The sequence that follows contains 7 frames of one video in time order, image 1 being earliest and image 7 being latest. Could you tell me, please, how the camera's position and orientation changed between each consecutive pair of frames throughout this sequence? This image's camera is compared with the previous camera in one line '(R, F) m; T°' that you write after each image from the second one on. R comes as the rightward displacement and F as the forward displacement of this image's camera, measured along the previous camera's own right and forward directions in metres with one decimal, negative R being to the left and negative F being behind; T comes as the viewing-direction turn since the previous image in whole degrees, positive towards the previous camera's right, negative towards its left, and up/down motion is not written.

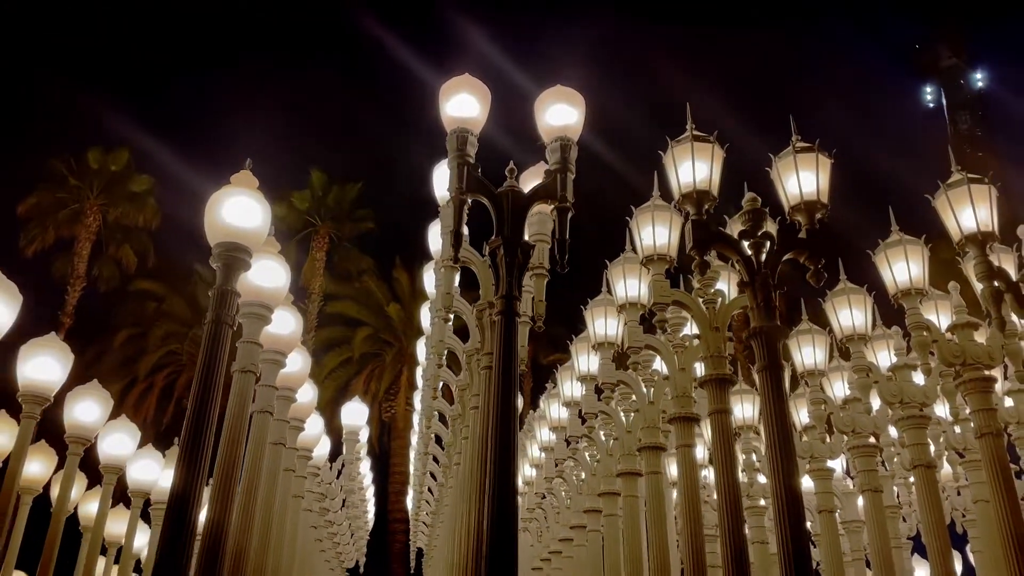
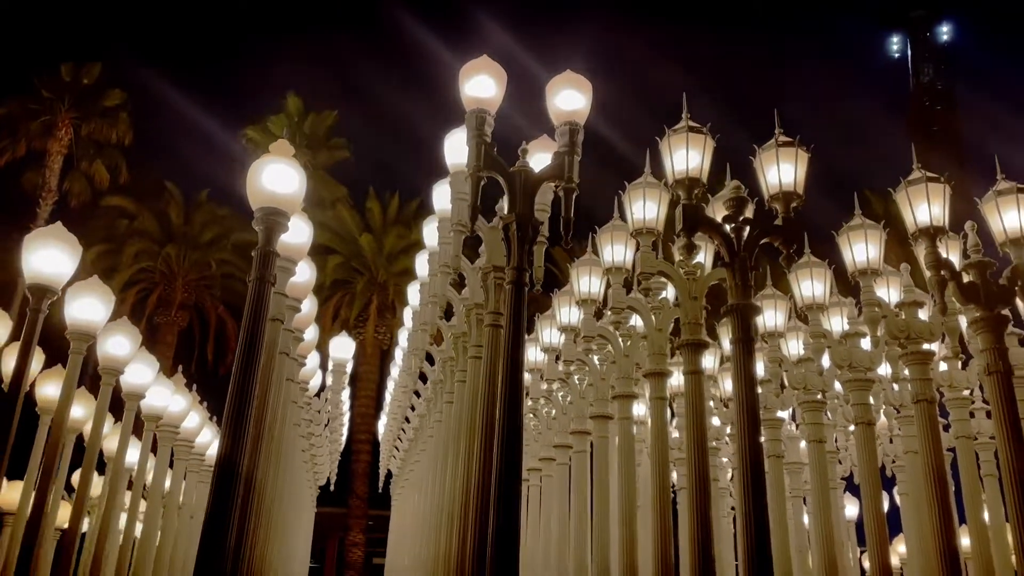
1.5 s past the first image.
(-0.4, -0.8) m; +3°
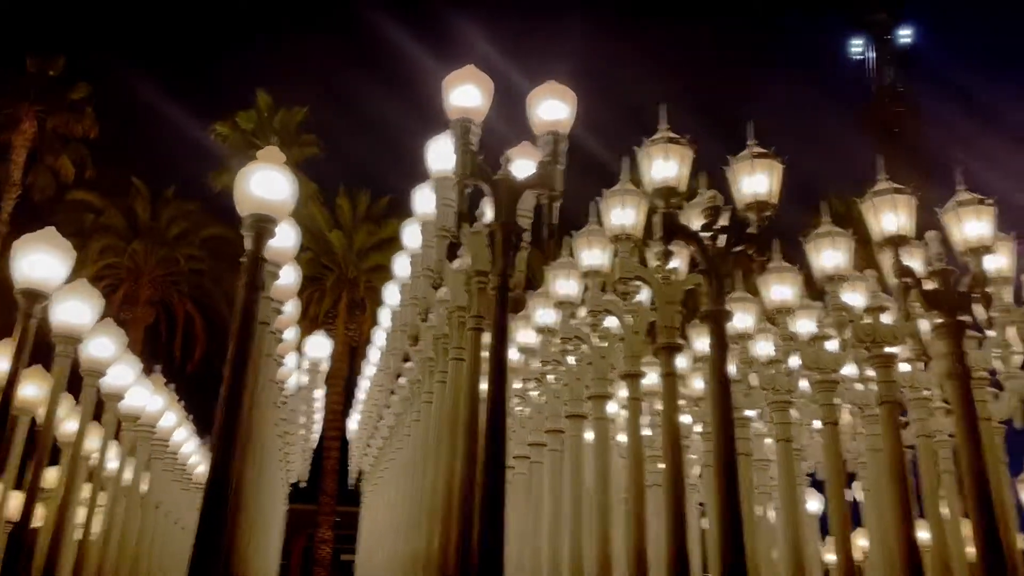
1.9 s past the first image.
(-0.2, -0.2) m; +2°
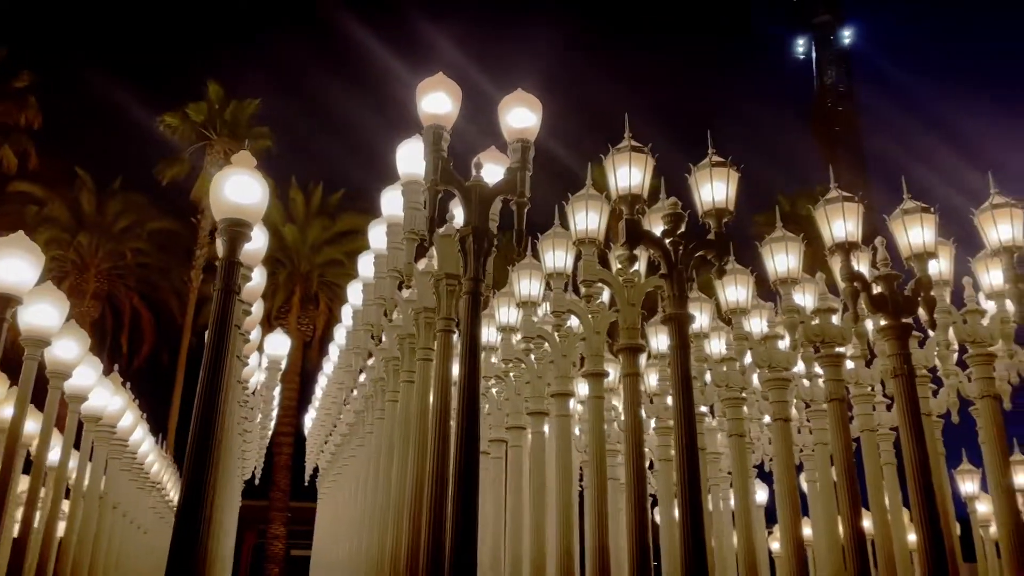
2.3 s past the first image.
(-0.2, -0.2) m; +3°
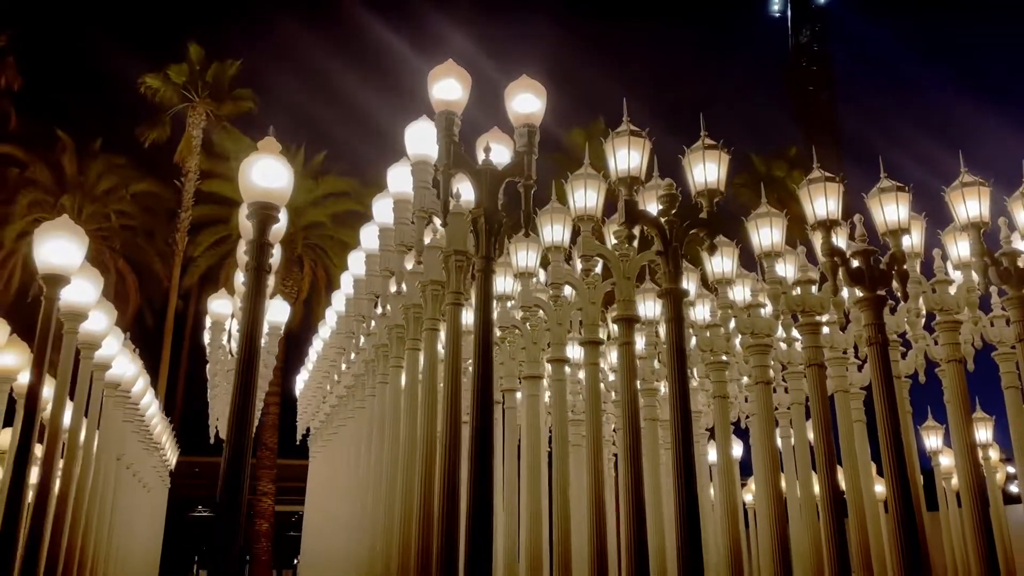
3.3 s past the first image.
(-0.3, -0.5) m; +2°
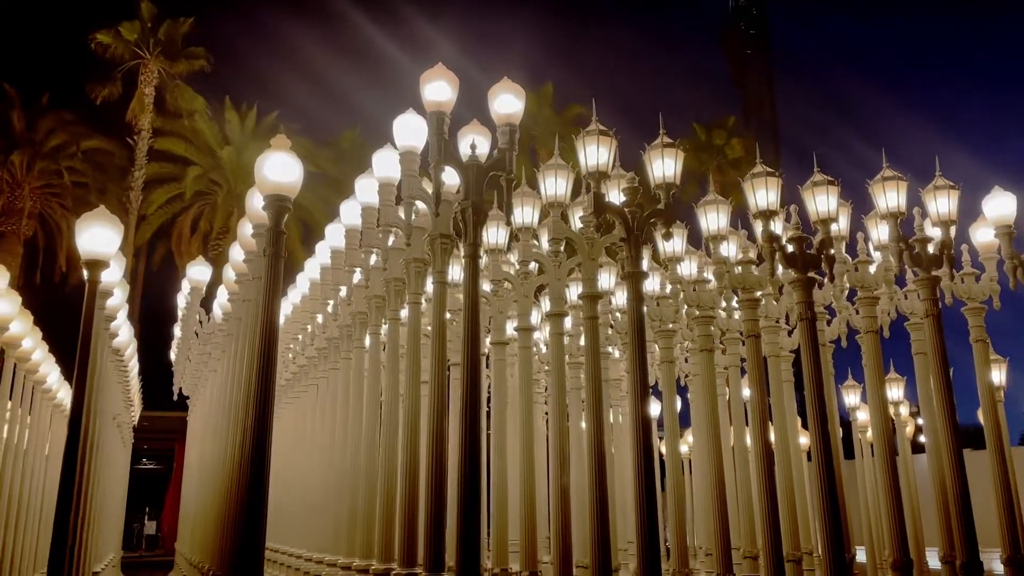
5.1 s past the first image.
(-0.5, -1.1) m; +4°
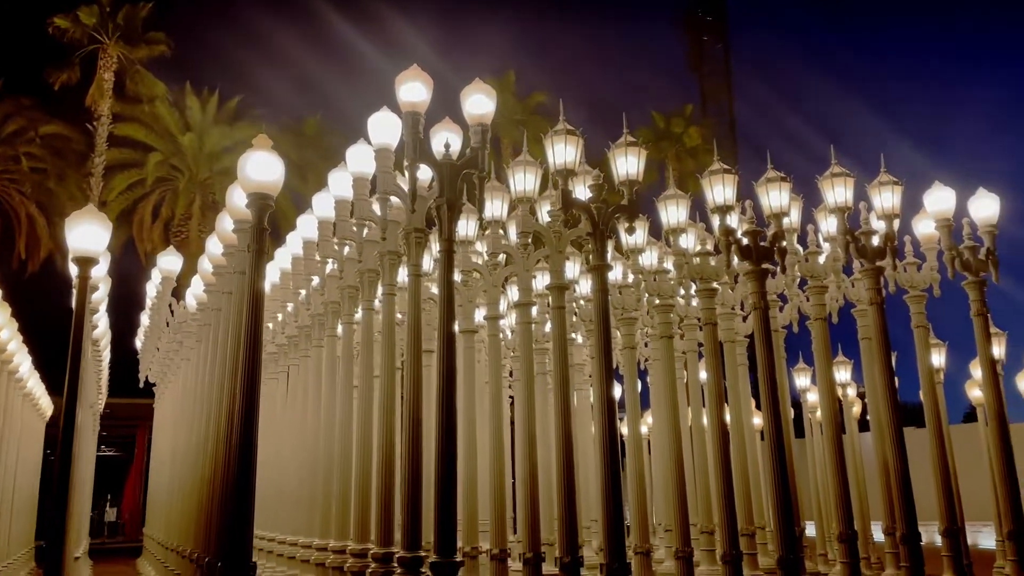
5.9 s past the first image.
(-0.2, -0.5) m; +3°
